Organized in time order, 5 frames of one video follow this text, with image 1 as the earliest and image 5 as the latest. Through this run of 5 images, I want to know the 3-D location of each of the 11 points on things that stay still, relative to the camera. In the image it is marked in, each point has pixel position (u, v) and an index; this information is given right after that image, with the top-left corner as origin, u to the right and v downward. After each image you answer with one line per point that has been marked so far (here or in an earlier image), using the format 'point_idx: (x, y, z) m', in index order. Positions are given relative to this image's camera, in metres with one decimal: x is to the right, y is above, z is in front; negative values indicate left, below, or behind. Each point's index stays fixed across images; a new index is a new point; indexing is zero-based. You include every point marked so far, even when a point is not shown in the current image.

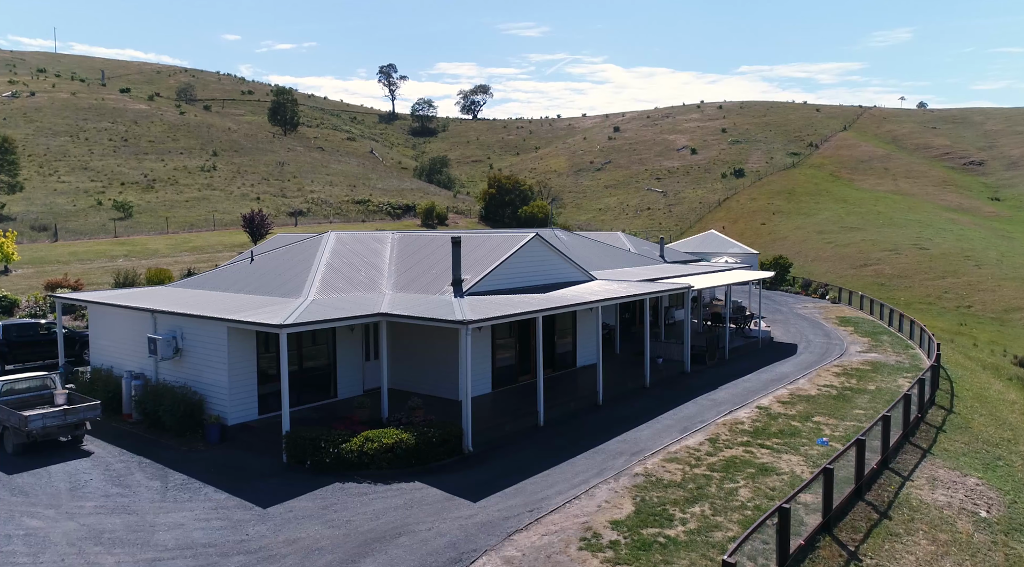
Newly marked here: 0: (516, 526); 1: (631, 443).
0: (+0.1, -3.7, +11.5) m
1: (+2.5, -3.3, +15.4) m
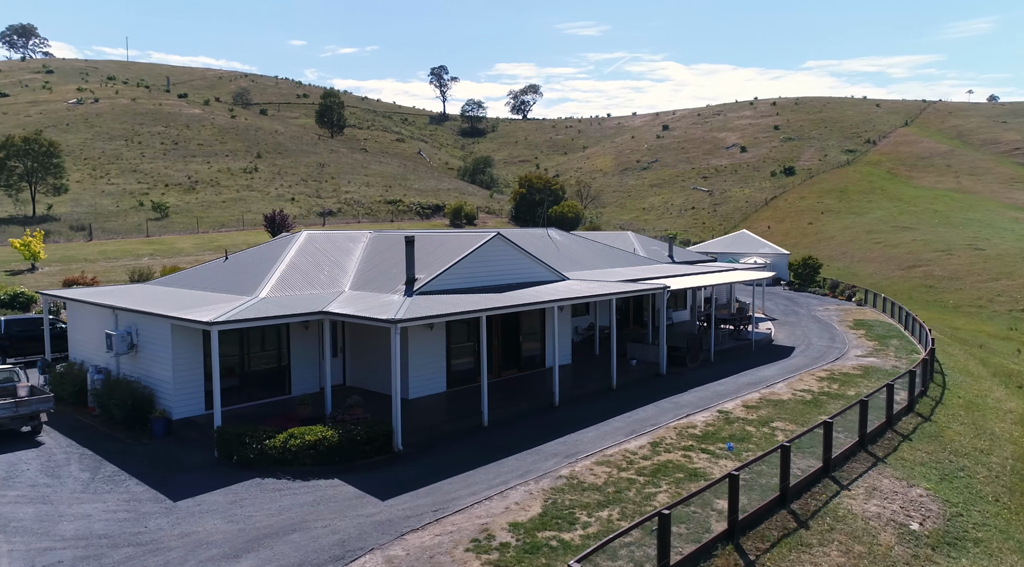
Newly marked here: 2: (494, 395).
0: (-1.5, -3.7, +11.5) m
1: (+1.2, -3.3, +15.3) m
2: (-0.4, -2.7, +18.4) m
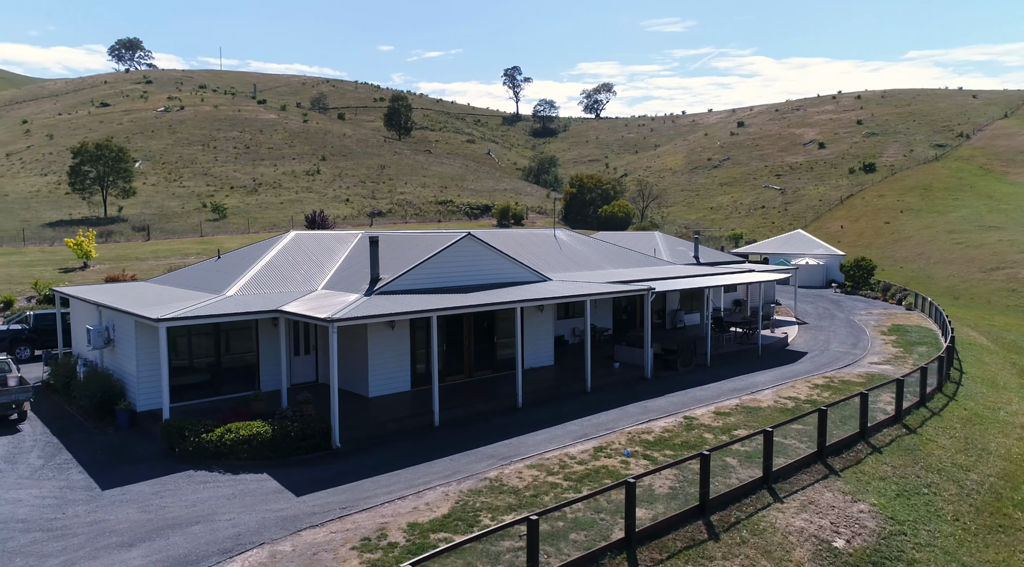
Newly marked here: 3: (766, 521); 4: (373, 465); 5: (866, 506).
0: (-3.1, -3.7, +11.7) m
1: (0.0, -3.3, +15.1) m
2: (-1.3, -2.7, +18.4) m
3: (+4.1, -3.9, +12.2) m
4: (-2.7, -3.5, +14.2) m
5: (+6.2, -3.9, +13.1) m
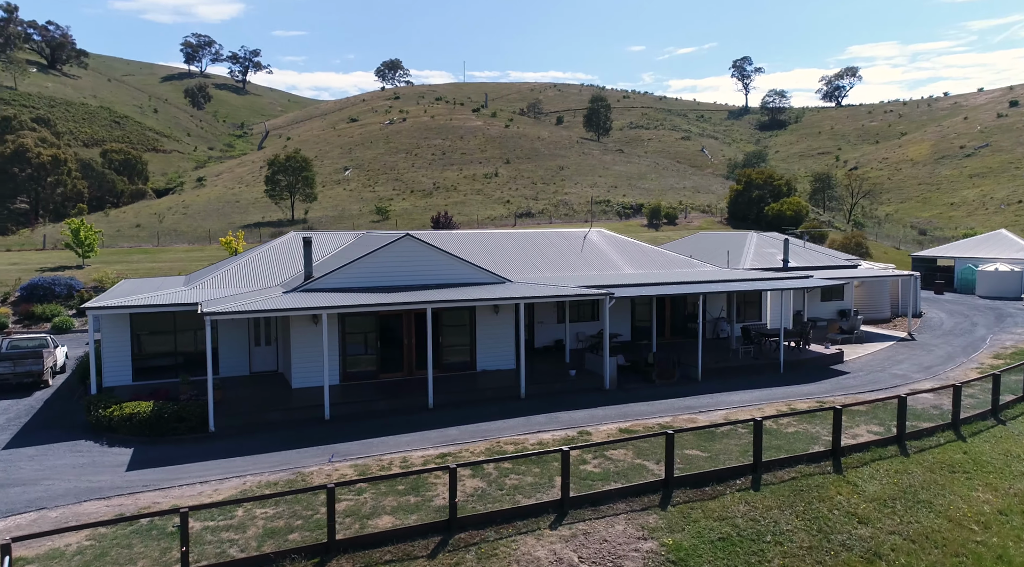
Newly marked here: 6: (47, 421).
0: (-7.0, -3.7, +13.0) m
1: (-3.0, -3.3, +15.3) m
2: (-3.2, -2.7, +18.8) m
3: (-0.1, -3.9, +11.2) m
4: (-5.9, -3.4, +15.3) m
5: (+2.2, -4.0, +11.4) m
6: (-10.8, -3.2, +17.4) m
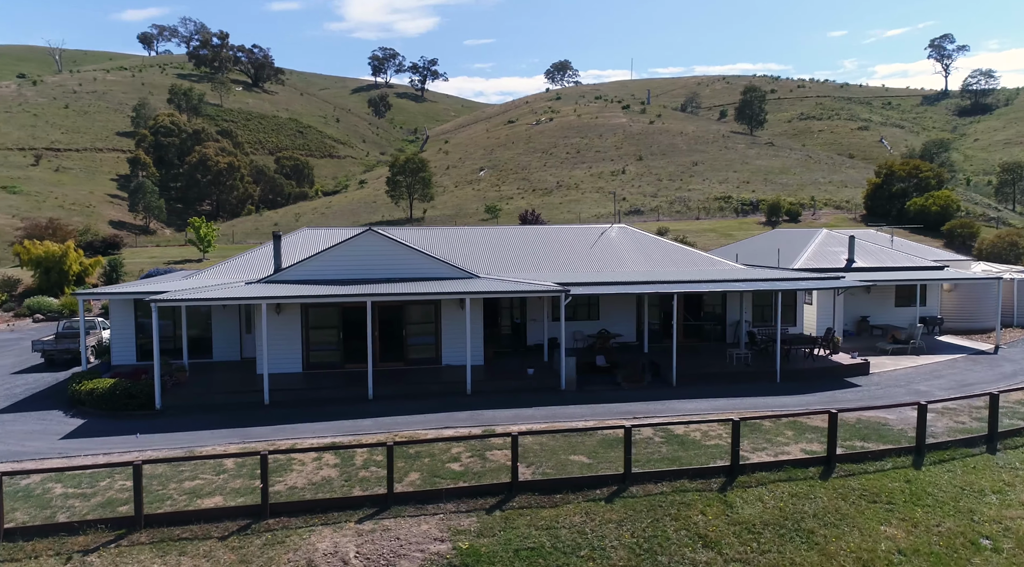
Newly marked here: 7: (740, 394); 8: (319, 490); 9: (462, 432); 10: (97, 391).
0: (-9.6, -3.4, +14.7) m
1: (-5.1, -3.1, +16.0) m
2: (-4.4, -2.5, +19.4) m
3: (-3.2, -3.8, +11.2) m
4: (-7.9, -3.2, +16.6) m
5: (-1.0, -3.9, +11.0) m
6: (-12.2, -2.9, +19.8) m
7: (+5.8, -2.7, +18.6) m
8: (-3.3, -3.5, +12.7) m
9: (-1.0, -3.1, +15.6) m
10: (-9.7, -2.6, +17.6) m
